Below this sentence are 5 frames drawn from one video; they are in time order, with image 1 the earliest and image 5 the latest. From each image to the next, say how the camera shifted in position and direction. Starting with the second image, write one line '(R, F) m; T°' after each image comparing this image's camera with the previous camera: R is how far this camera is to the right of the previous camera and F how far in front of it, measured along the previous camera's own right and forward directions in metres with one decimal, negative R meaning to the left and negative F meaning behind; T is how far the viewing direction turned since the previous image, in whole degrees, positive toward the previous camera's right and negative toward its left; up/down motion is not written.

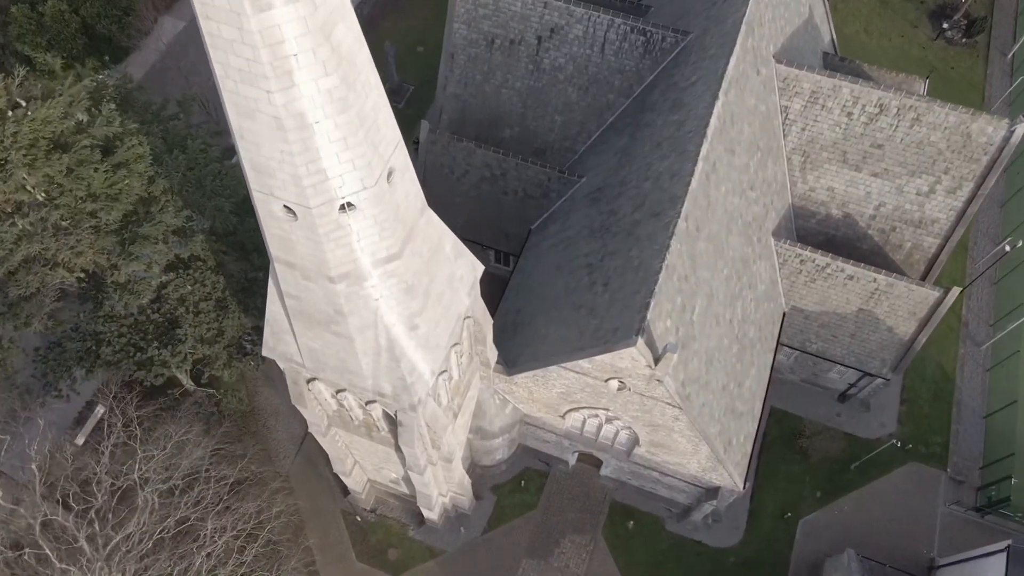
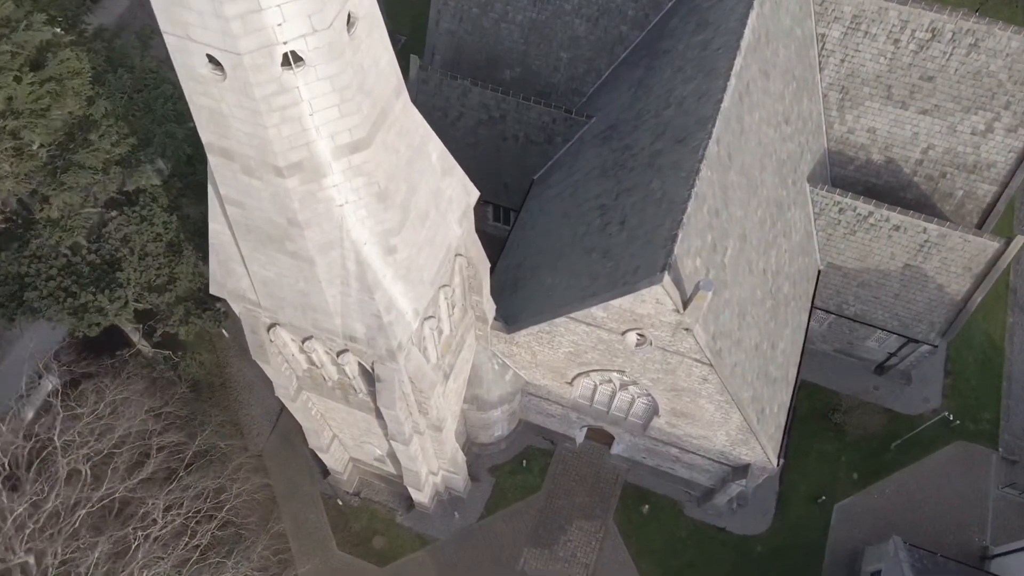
(0.0, +3.3) m; 0°
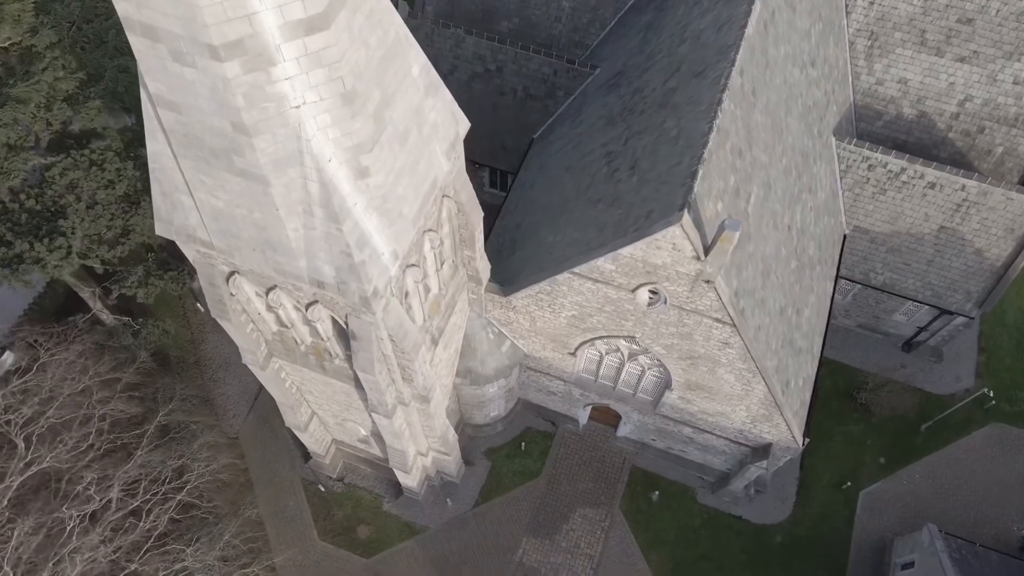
(+0.1, +2.2) m; 0°
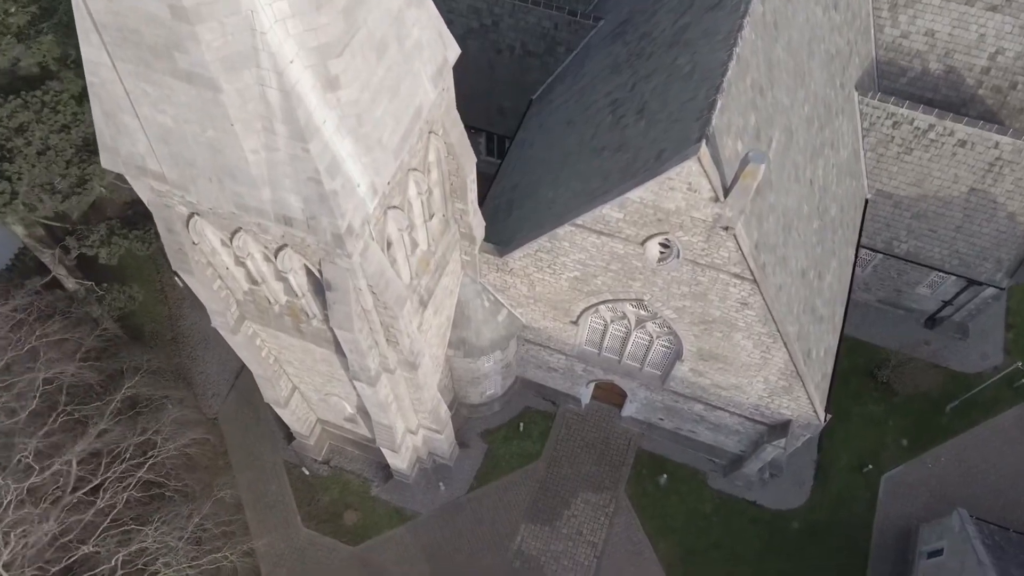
(+0.1, +1.6) m; 0°
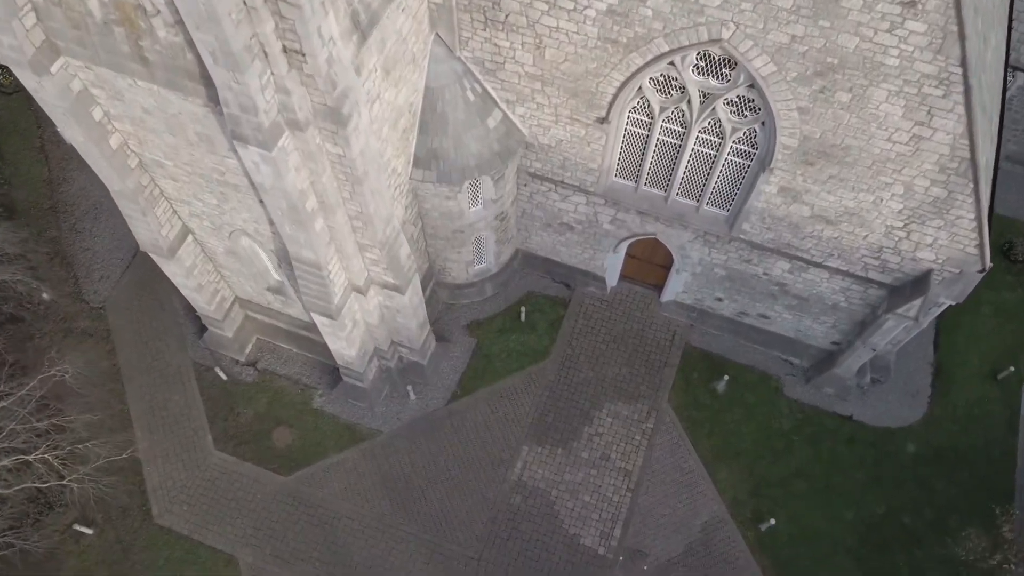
(+0.1, +6.5) m; 0°
